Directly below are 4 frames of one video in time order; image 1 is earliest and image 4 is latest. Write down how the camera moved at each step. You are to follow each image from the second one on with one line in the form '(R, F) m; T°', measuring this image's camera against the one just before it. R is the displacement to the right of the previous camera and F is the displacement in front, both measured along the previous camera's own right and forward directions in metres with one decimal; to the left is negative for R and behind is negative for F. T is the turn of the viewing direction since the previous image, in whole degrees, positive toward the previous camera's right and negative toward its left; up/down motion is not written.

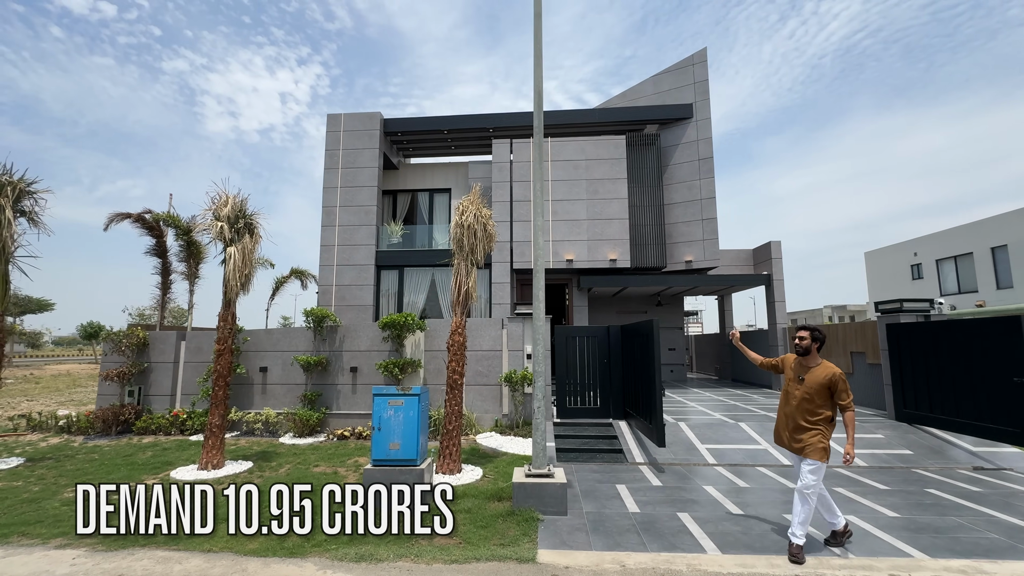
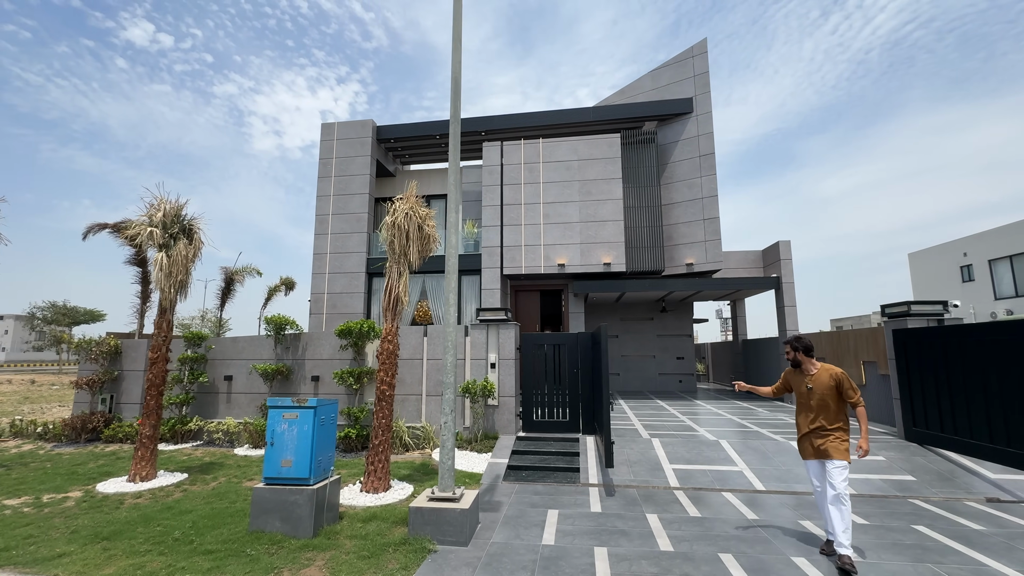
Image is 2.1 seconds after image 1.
(+1.4, +0.6) m; -4°
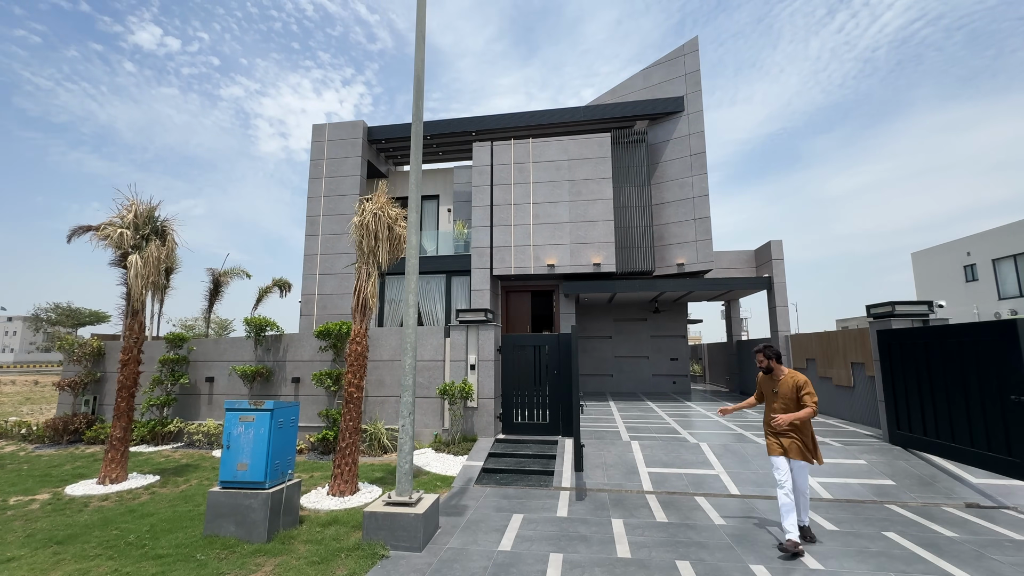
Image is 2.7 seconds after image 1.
(+0.5, +0.1) m; -1°
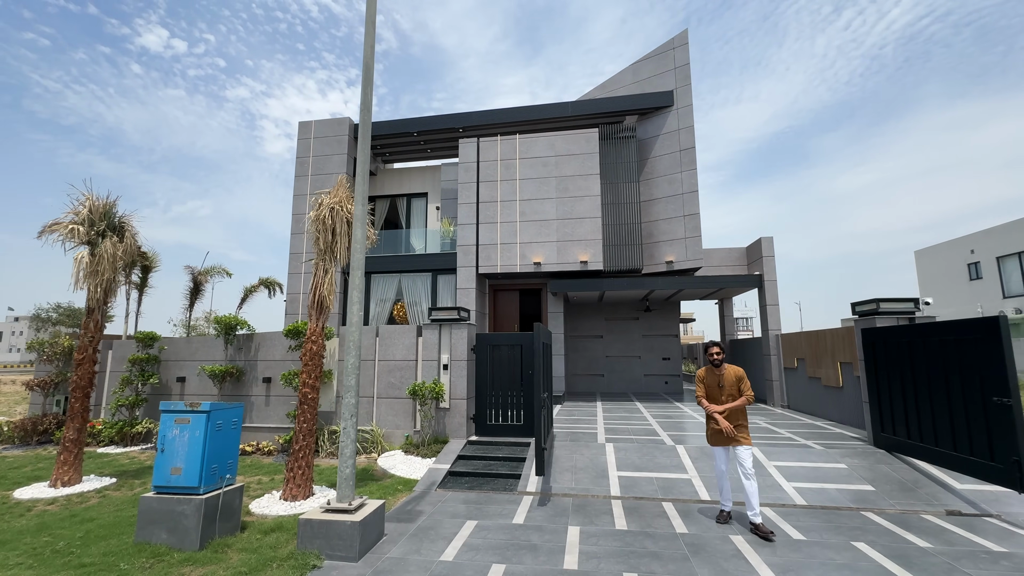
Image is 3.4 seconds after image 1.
(+0.6, +0.2) m; -1°
